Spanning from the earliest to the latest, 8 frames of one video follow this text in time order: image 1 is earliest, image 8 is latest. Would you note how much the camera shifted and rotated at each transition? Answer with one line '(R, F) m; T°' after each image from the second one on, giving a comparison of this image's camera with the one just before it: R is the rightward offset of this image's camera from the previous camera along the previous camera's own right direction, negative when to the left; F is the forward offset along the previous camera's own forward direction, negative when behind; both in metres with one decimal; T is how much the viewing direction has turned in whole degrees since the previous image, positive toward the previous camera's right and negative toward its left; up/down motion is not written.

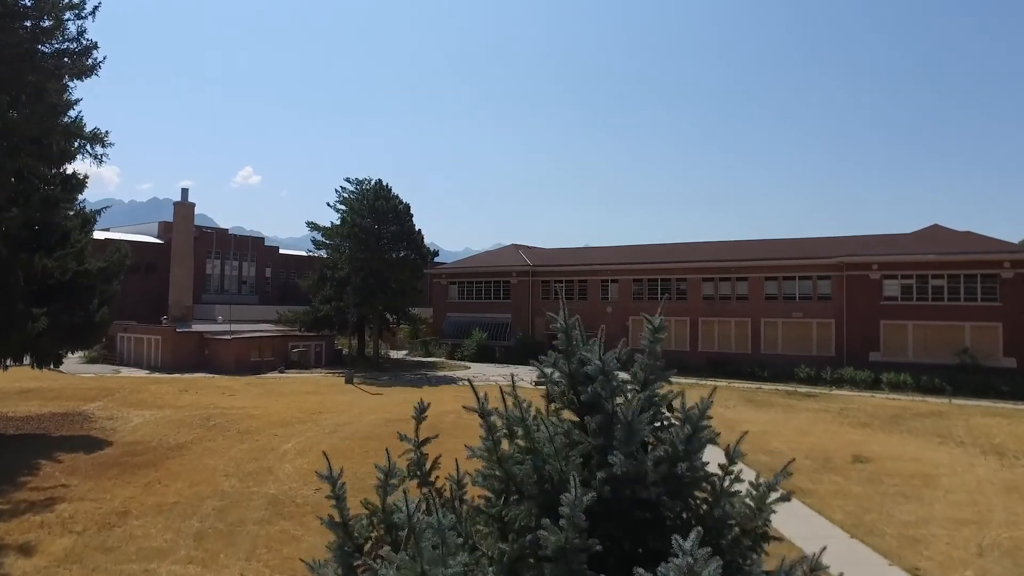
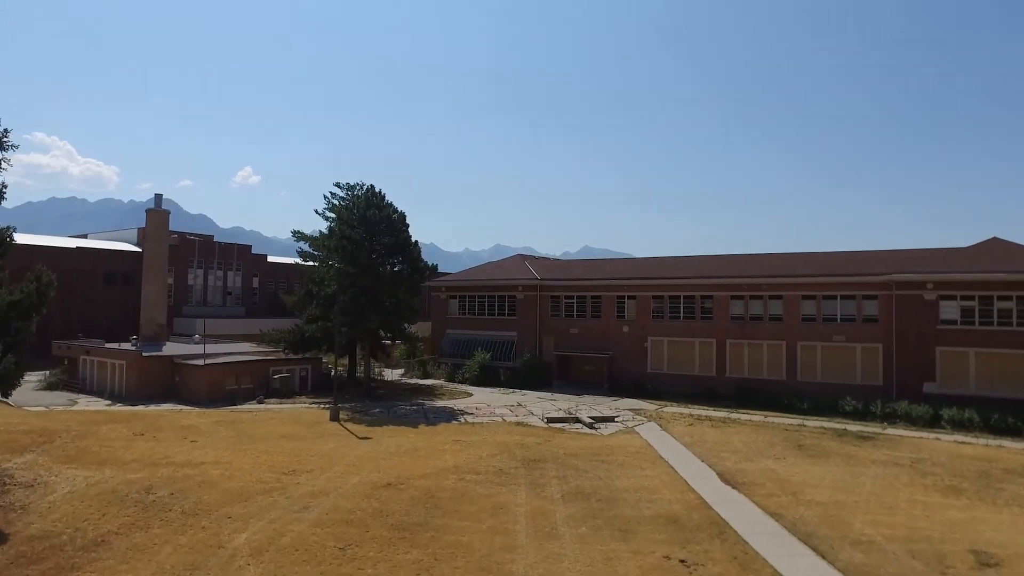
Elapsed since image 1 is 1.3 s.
(-0.3, +4.2) m; 0°
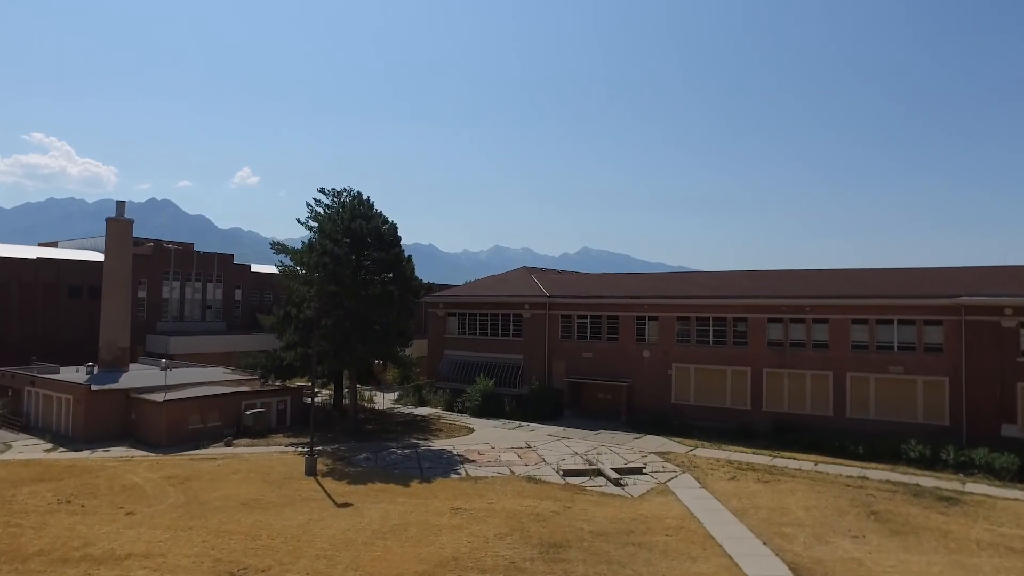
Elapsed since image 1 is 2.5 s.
(-0.3, +4.7) m; 0°
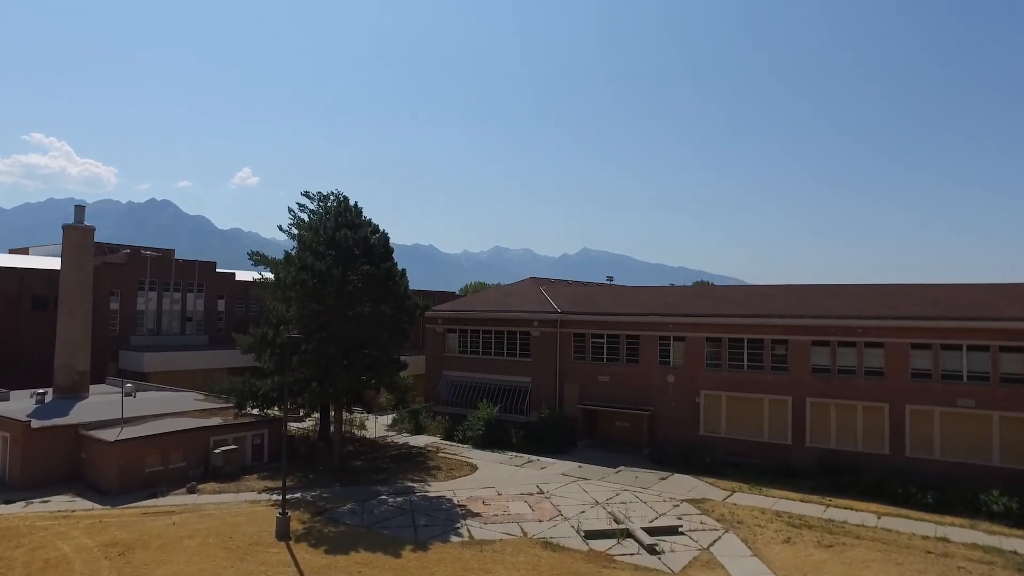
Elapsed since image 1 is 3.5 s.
(-0.3, +4.2) m; 0°
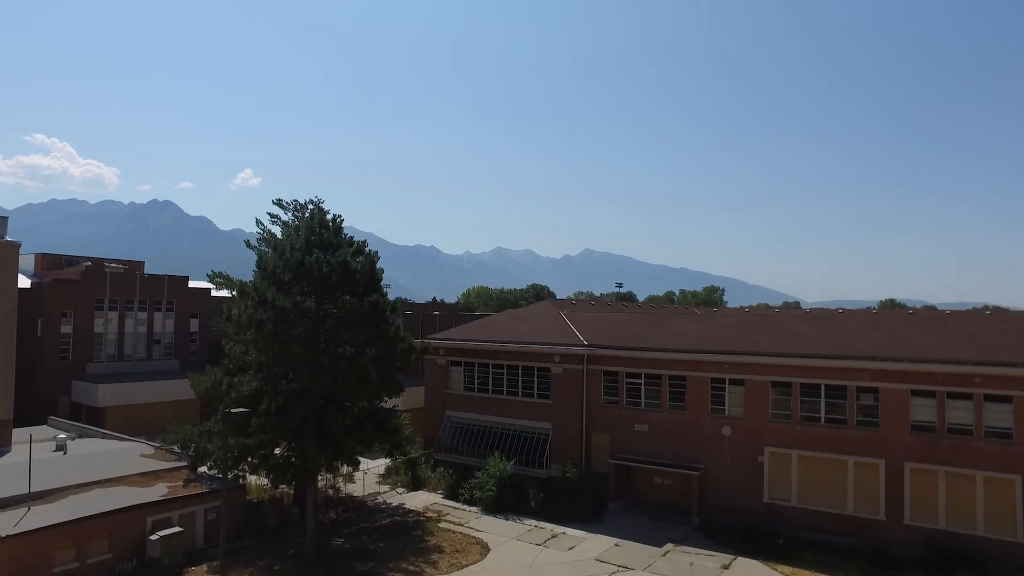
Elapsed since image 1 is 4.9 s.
(-0.6, +6.2) m; 0°
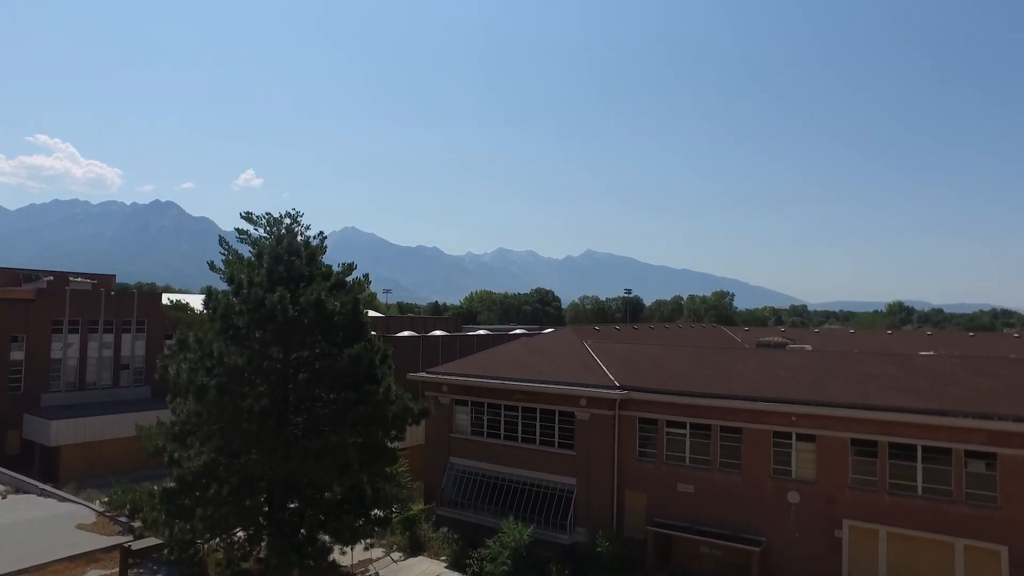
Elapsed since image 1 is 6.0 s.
(-0.5, +4.9) m; 0°
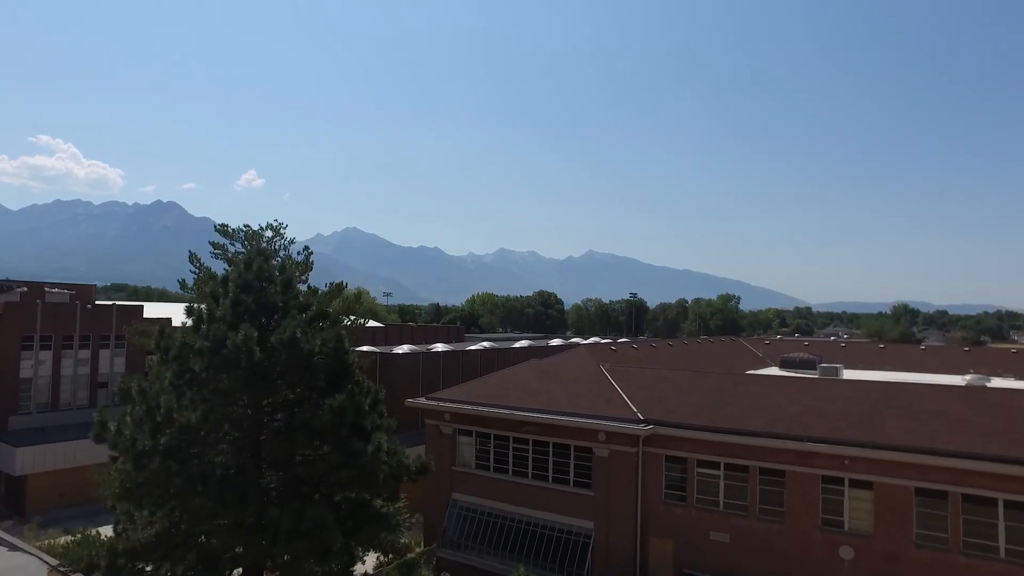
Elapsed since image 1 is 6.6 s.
(-0.2, +2.8) m; 0°
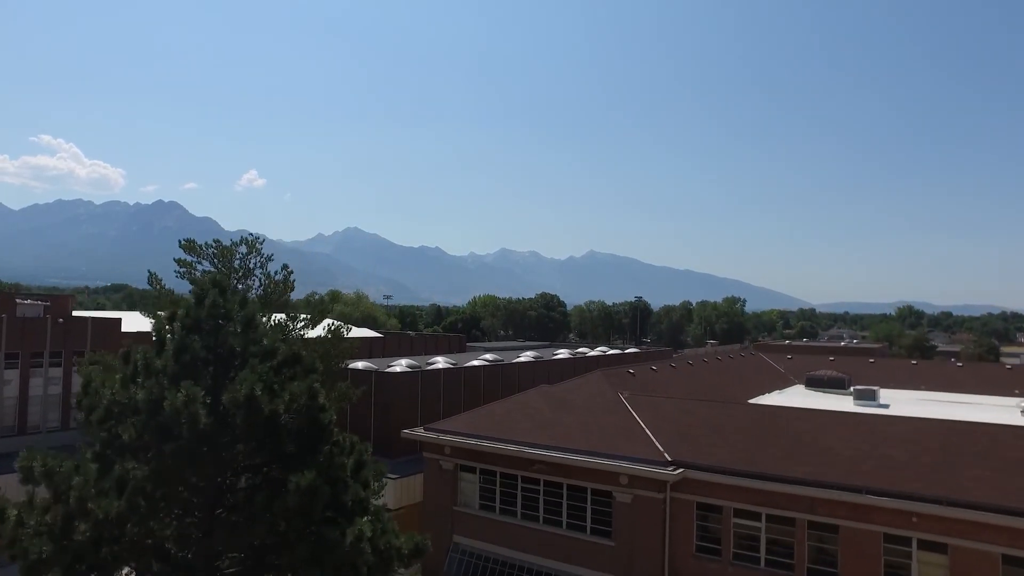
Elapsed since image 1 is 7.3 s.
(-0.2, +2.8) m; 0°
